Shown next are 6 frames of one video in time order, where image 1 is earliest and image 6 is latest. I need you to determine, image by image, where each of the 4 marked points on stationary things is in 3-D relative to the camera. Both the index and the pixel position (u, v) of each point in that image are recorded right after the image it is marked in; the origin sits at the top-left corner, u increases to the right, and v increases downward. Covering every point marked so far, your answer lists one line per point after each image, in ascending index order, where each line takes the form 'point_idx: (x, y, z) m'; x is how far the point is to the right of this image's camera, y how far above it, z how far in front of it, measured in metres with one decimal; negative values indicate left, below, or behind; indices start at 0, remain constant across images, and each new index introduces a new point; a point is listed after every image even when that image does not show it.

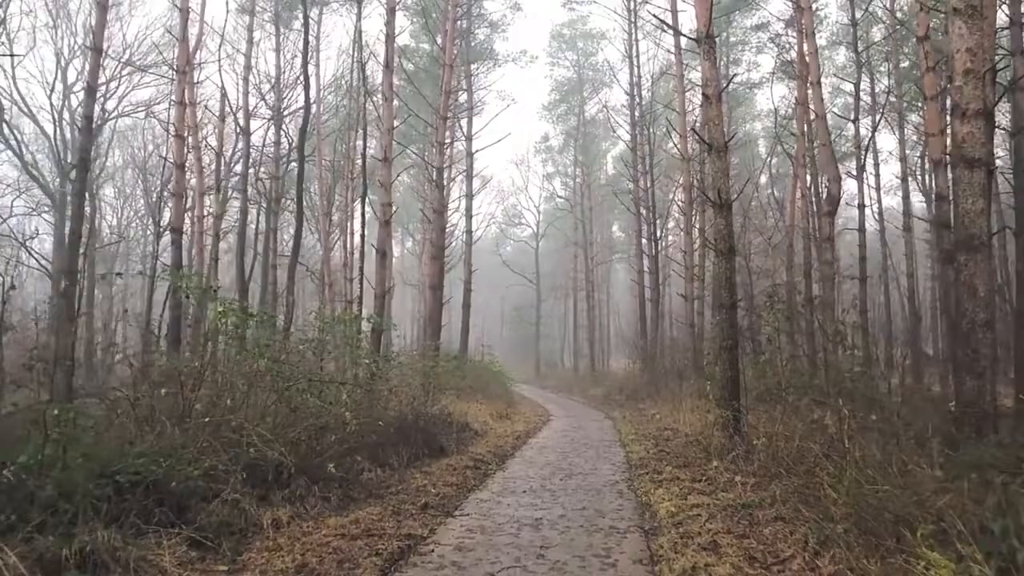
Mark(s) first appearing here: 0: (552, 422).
0: (+0.8, -2.8, +16.0) m
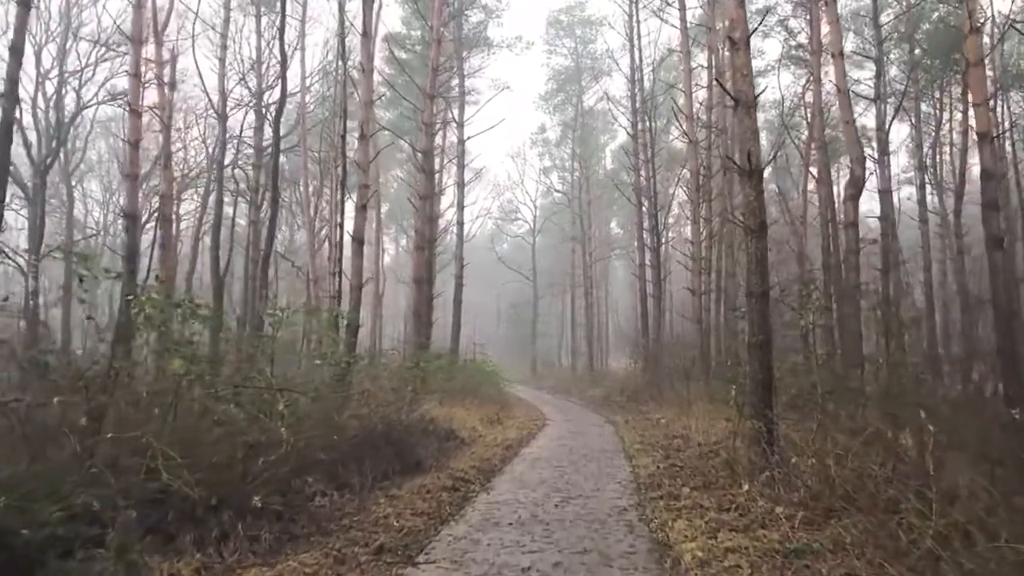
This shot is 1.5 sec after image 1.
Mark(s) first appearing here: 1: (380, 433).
0: (+0.7, -2.7, +14.7) m
1: (-1.4, -1.5, +7.8) m
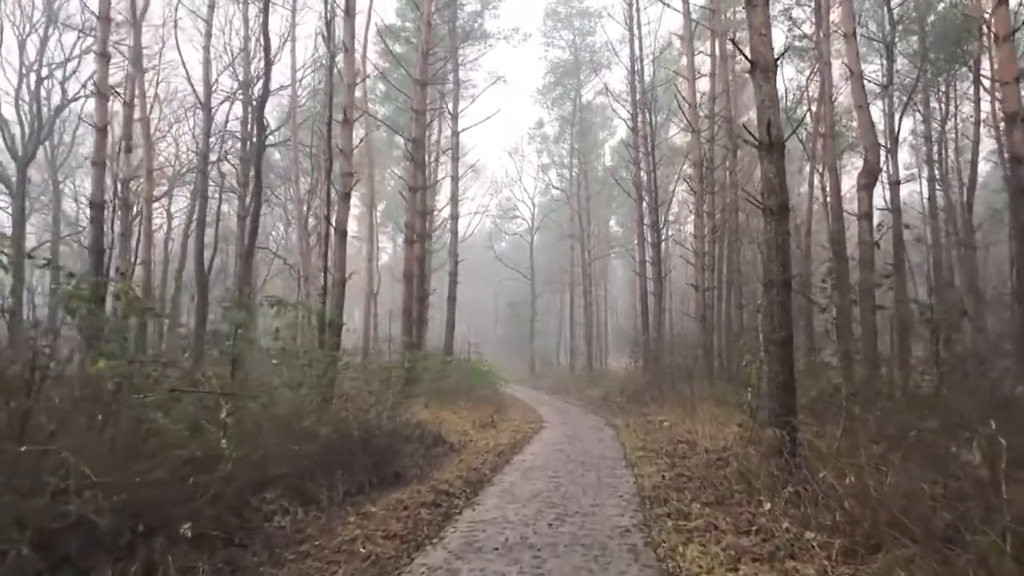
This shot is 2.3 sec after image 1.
0: (+0.6, -2.6, +13.9) m
1: (-1.5, -1.4, +7.1) m
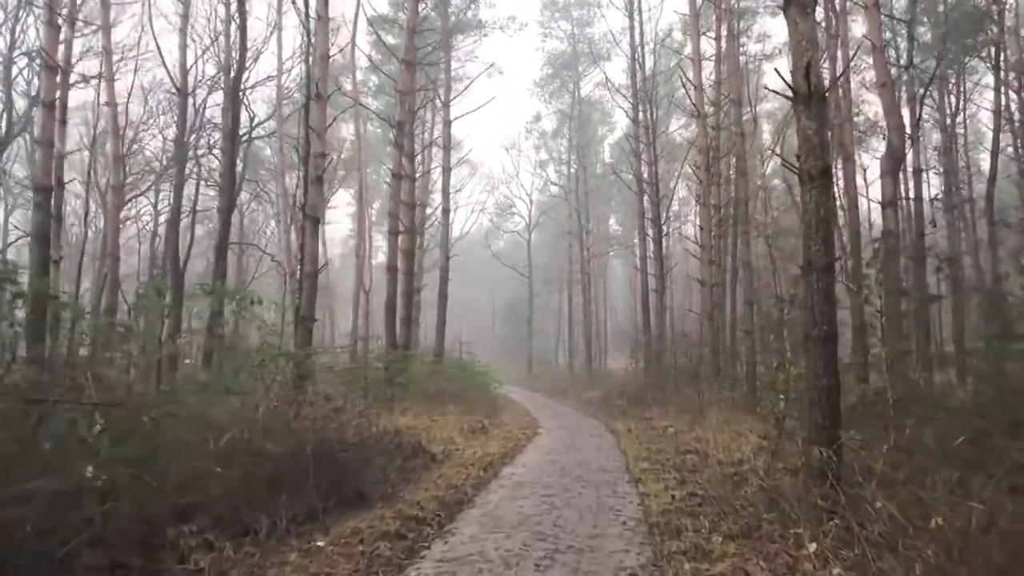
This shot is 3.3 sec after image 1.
0: (+0.4, -2.5, +12.8) m
1: (-1.6, -1.3, +6.0) m
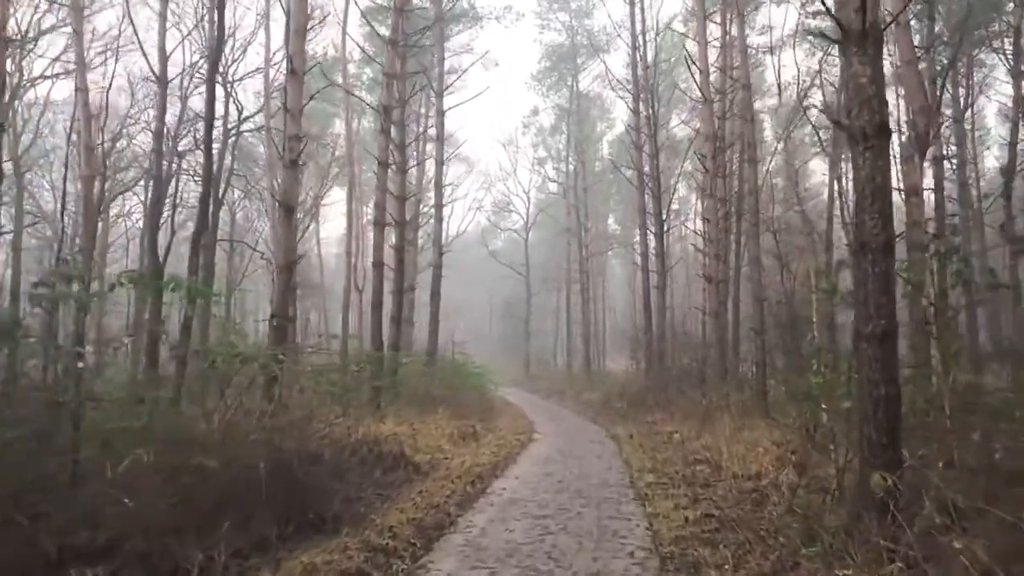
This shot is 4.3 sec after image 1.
0: (+0.3, -2.4, +11.9) m
1: (-1.7, -1.3, +5.1) m
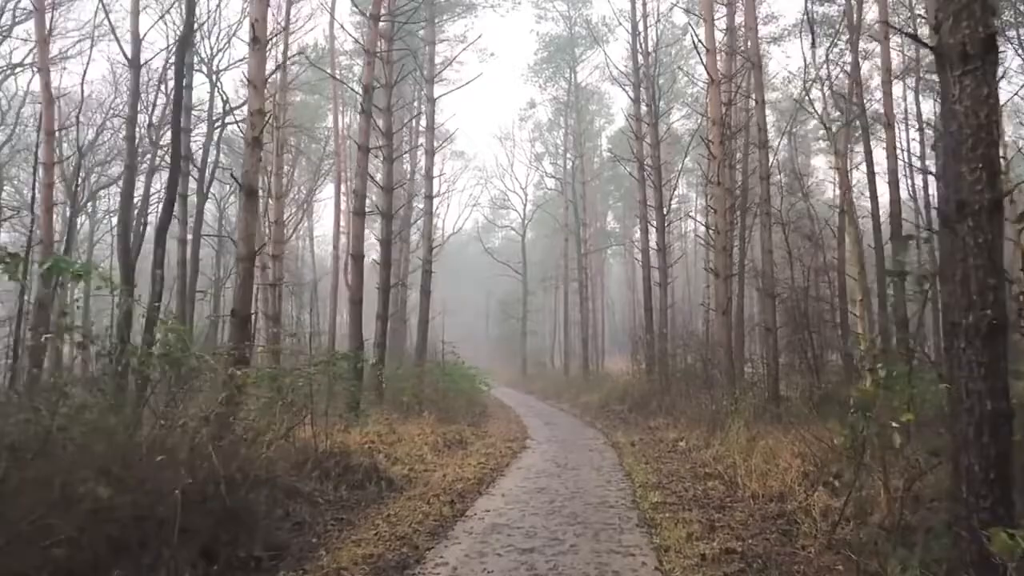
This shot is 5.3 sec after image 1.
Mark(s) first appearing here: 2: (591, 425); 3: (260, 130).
0: (+0.2, -2.4, +10.9) m
1: (-1.8, -1.2, +4.1) m
2: (+1.6, -2.8, +15.5) m
3: (-2.9, +1.8, +8.7) m
